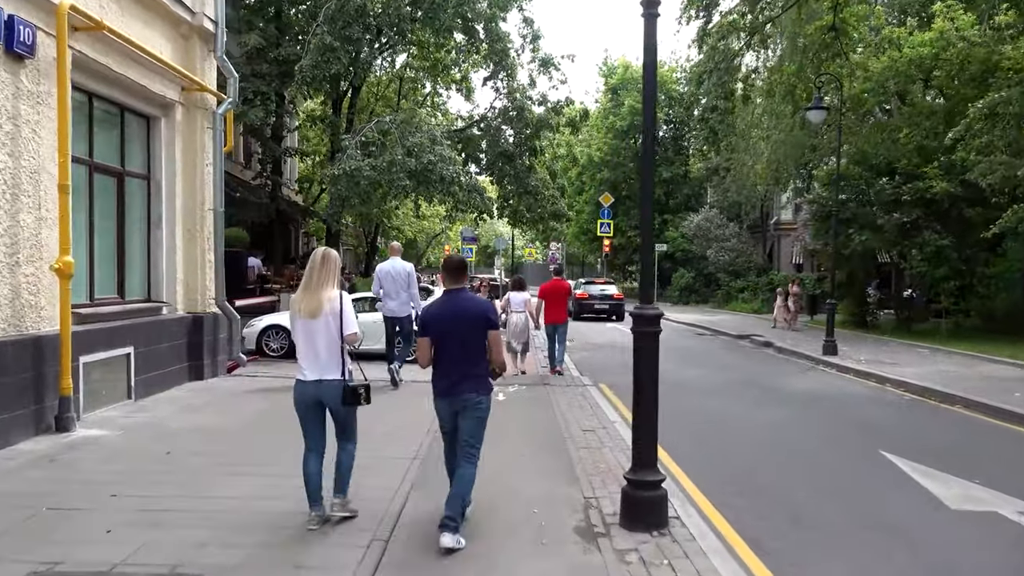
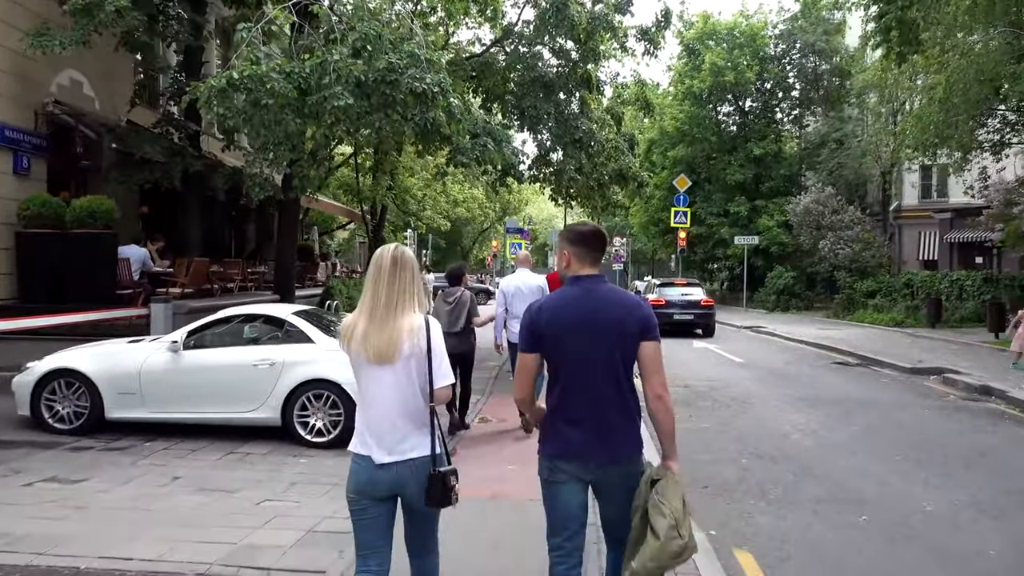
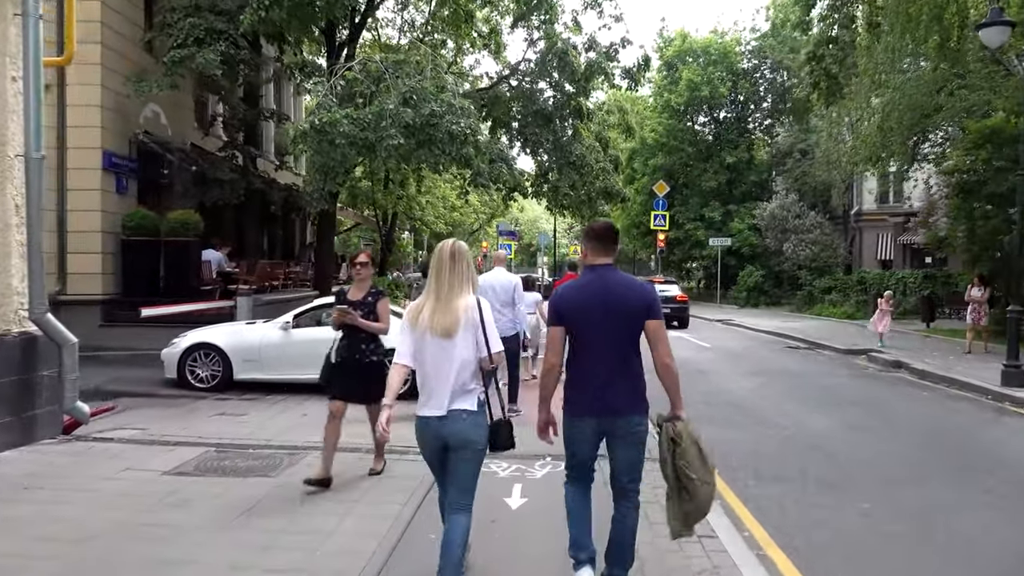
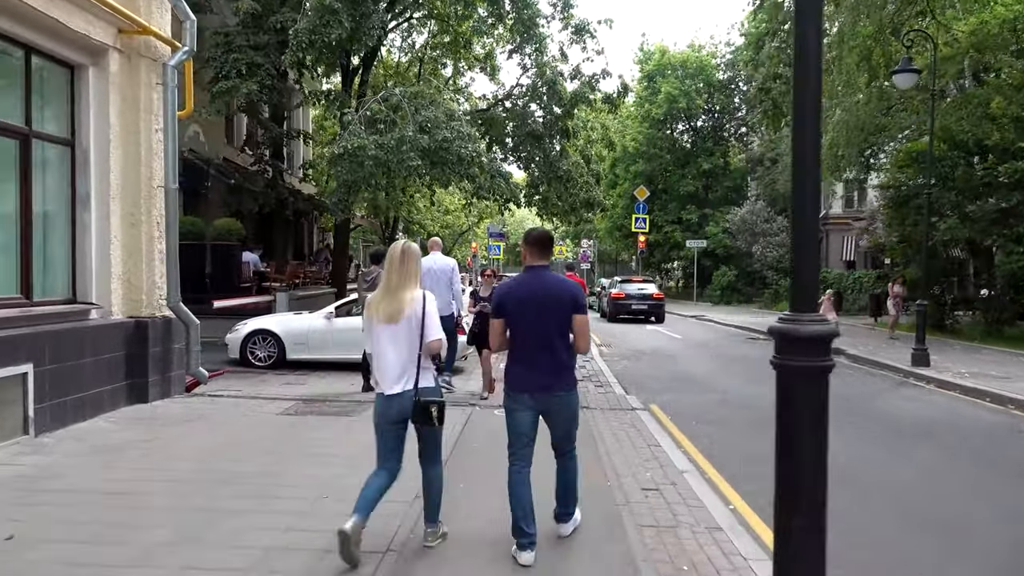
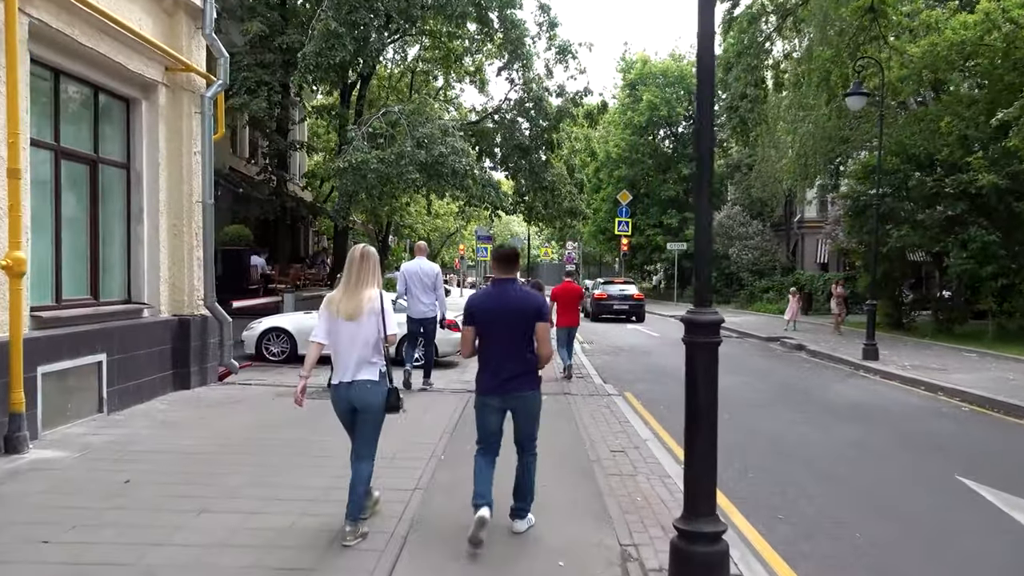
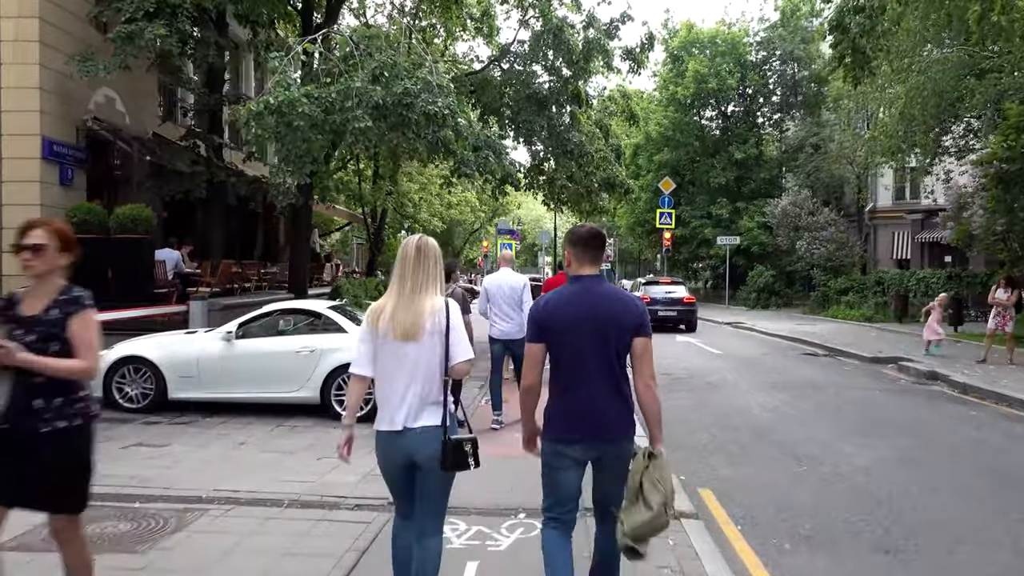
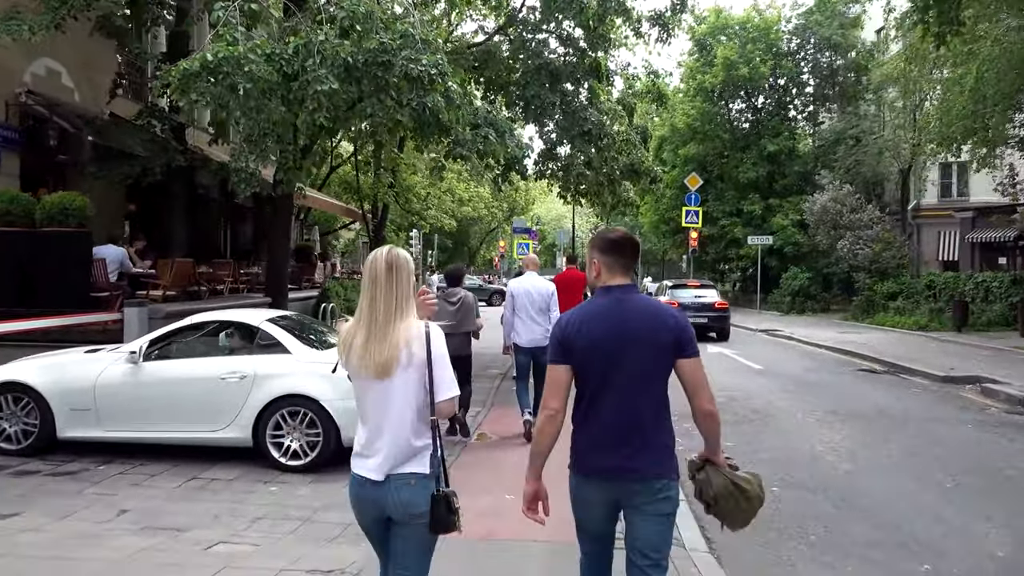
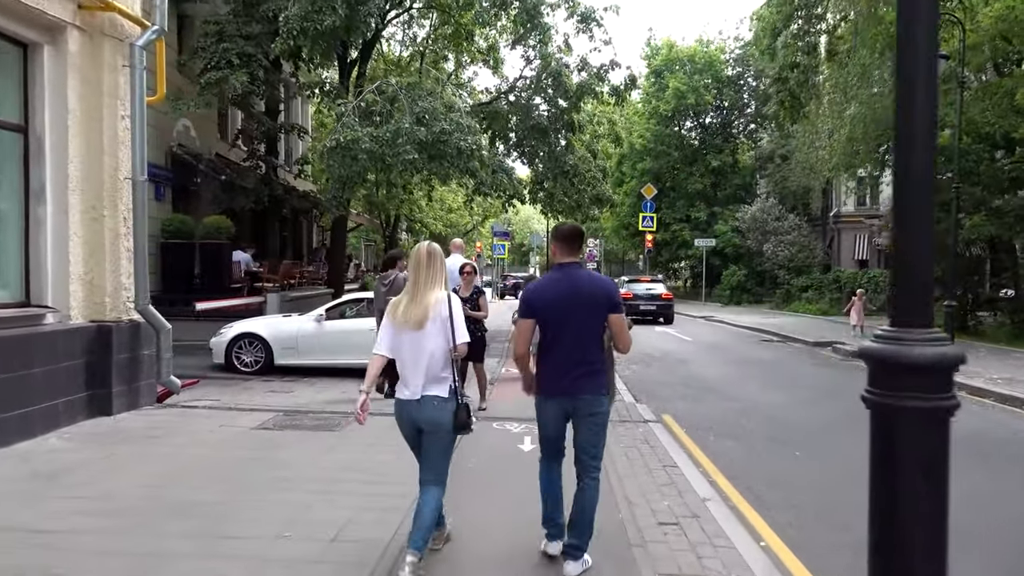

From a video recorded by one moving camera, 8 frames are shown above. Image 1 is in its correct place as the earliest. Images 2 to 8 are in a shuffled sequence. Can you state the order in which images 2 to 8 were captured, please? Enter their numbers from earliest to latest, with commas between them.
5, 4, 8, 3, 6, 2, 7
